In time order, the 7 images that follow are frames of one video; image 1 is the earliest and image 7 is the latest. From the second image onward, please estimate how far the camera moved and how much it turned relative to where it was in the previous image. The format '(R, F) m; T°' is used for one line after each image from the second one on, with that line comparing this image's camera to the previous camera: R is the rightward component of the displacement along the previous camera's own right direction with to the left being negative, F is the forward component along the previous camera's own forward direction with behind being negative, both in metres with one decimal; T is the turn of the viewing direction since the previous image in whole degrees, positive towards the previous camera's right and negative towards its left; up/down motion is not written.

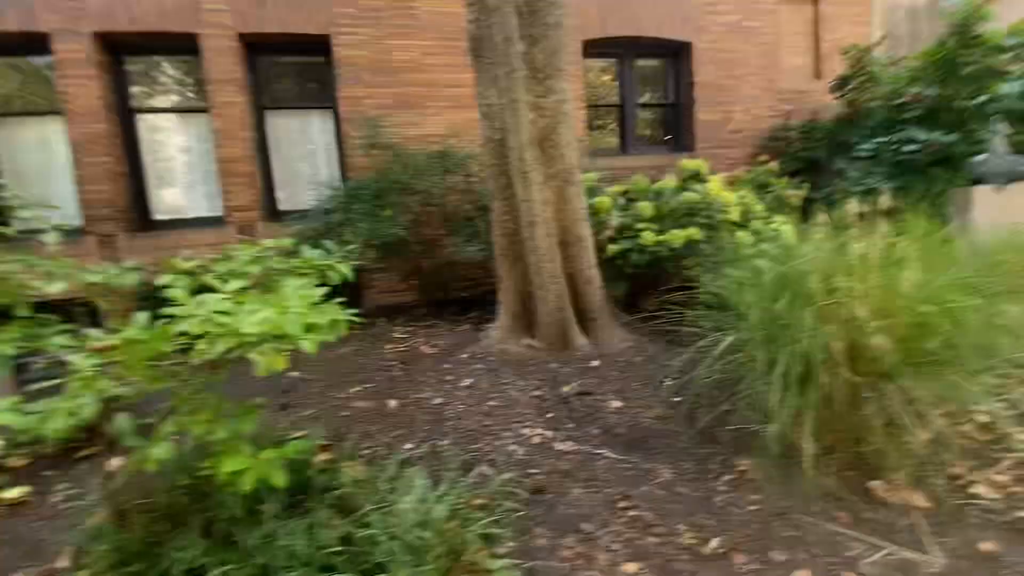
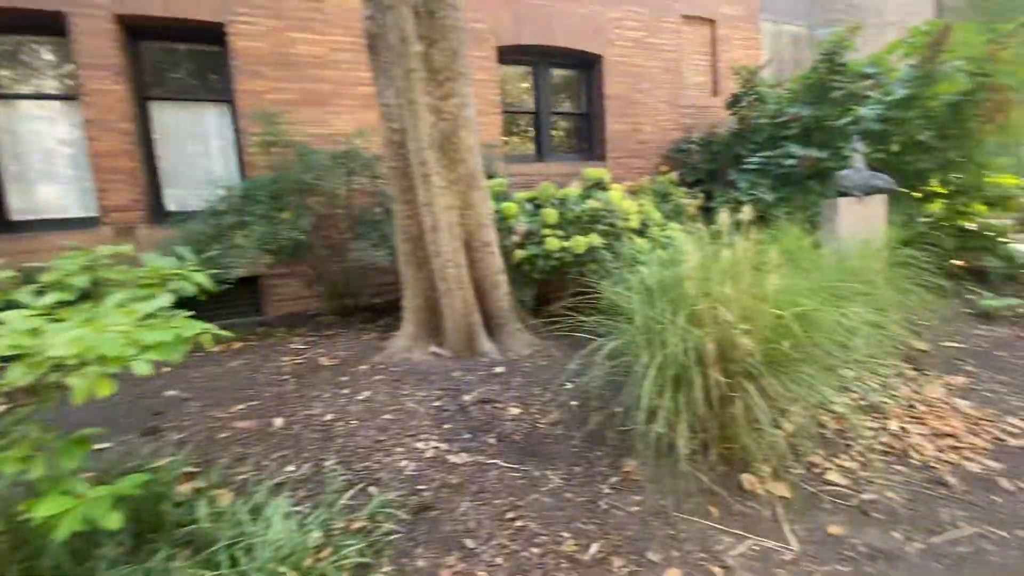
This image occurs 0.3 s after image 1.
(+0.2, 0.0) m; +8°
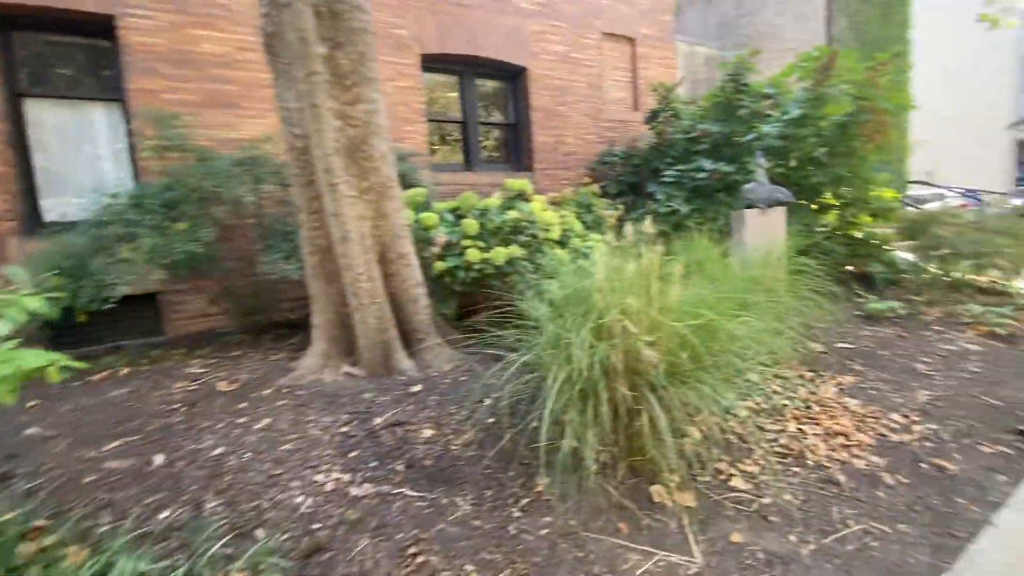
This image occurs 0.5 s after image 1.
(+0.2, +0.1) m; +7°
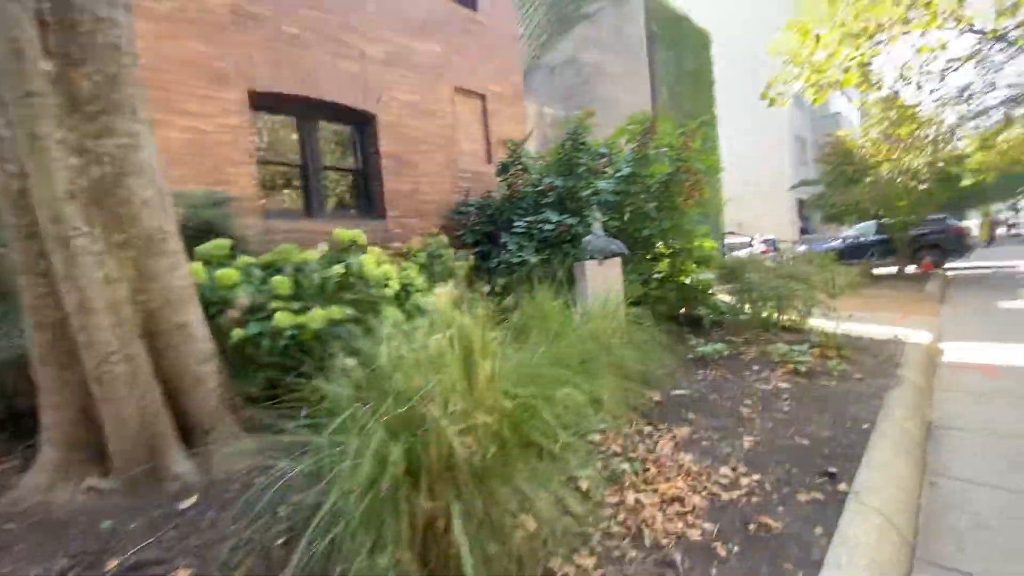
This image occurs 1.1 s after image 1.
(+0.4, +0.3) m; +15°
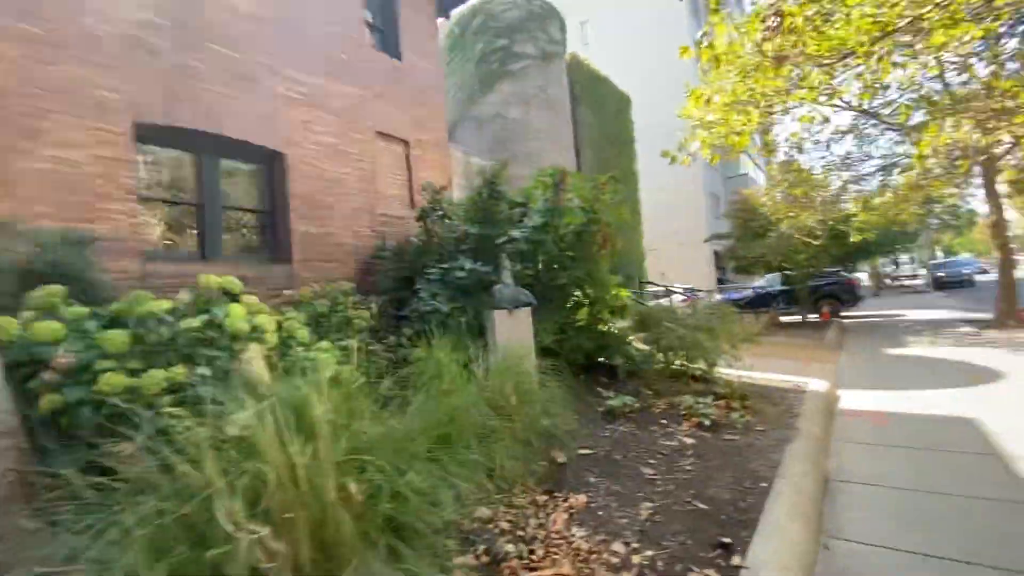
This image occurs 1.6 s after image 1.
(+0.3, +0.2) m; +7°
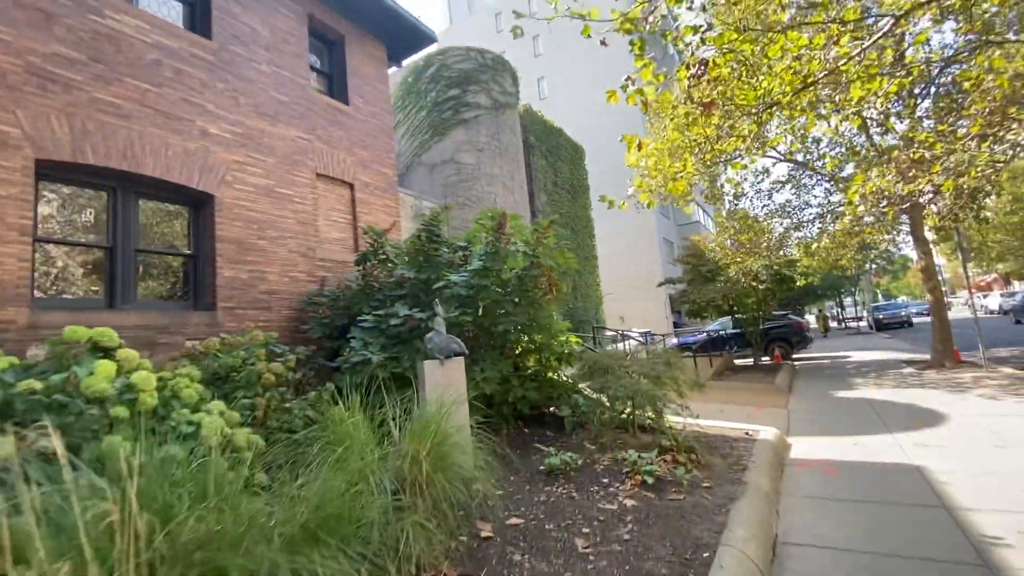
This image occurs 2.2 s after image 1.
(+0.3, +0.3) m; +4°
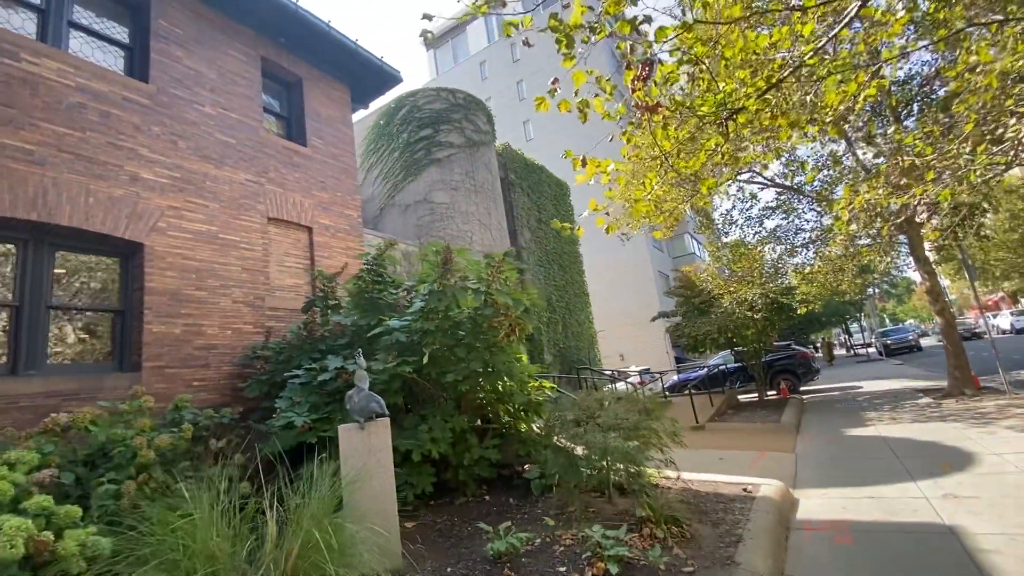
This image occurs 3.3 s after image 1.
(+0.6, +0.7) m; 0°
